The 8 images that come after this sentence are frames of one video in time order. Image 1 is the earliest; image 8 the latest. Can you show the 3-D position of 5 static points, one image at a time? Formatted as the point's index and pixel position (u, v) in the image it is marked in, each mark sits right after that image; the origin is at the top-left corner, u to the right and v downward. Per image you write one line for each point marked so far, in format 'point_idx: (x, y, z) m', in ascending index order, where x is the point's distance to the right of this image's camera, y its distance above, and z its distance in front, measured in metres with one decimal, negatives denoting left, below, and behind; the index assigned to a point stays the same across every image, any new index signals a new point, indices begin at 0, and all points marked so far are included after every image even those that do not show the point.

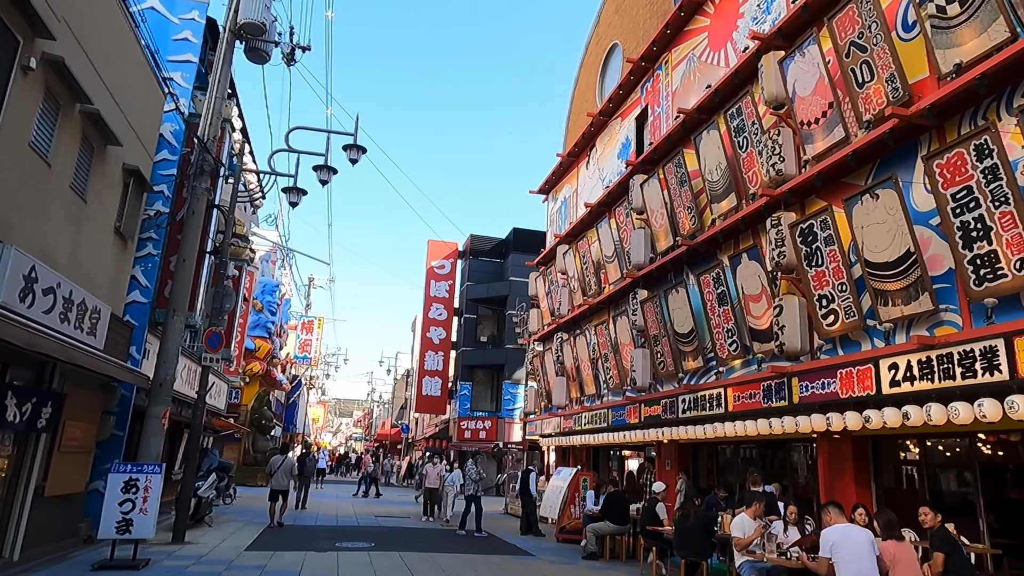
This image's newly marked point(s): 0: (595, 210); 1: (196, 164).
0: (+2.3, +2.1, +18.2) m
1: (-5.6, +2.2, +11.8) m
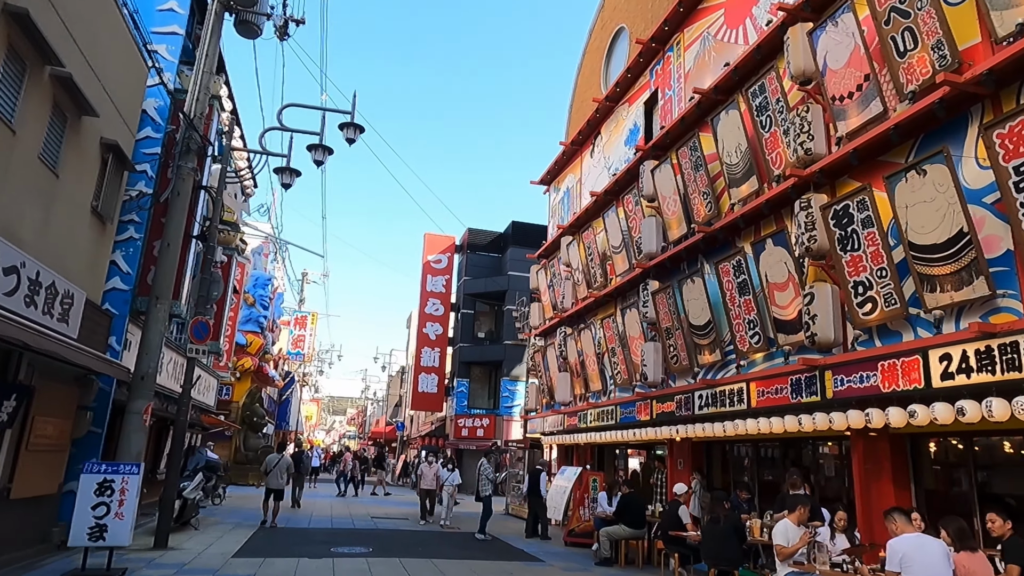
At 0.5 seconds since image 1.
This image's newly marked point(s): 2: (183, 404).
0: (+2.4, +2.4, +17.5) m
1: (-5.5, +2.4, +11.1) m
2: (-5.0, -1.8, +10.1) m
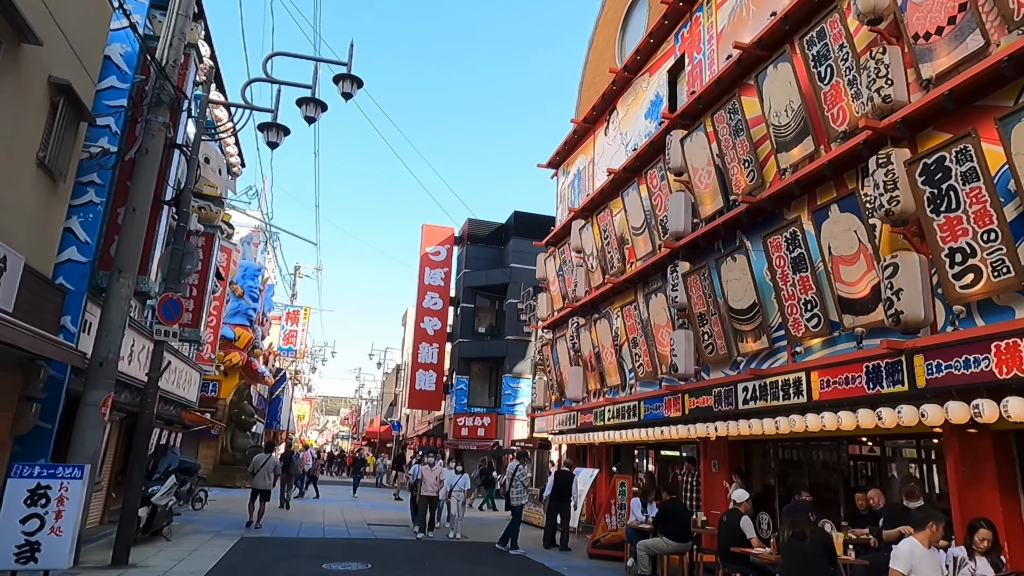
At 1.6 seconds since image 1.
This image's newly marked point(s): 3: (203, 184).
0: (+2.6, +2.7, +16.1) m
1: (-5.2, +2.8, +9.6) m
2: (-4.7, -1.4, +8.7) m
3: (-6.8, +2.3, +14.7) m
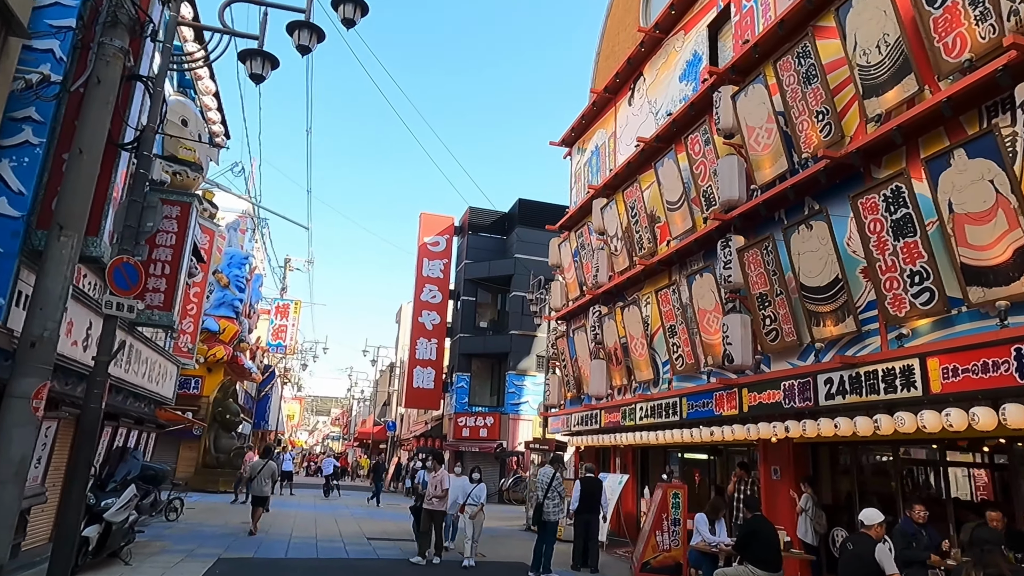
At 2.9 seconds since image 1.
0: (+3.0, +3.1, +14.3) m
1: (-4.7, +3.2, +7.7) m
2: (-4.3, -1.0, +6.8) m
3: (-6.4, +2.8, +12.8) m
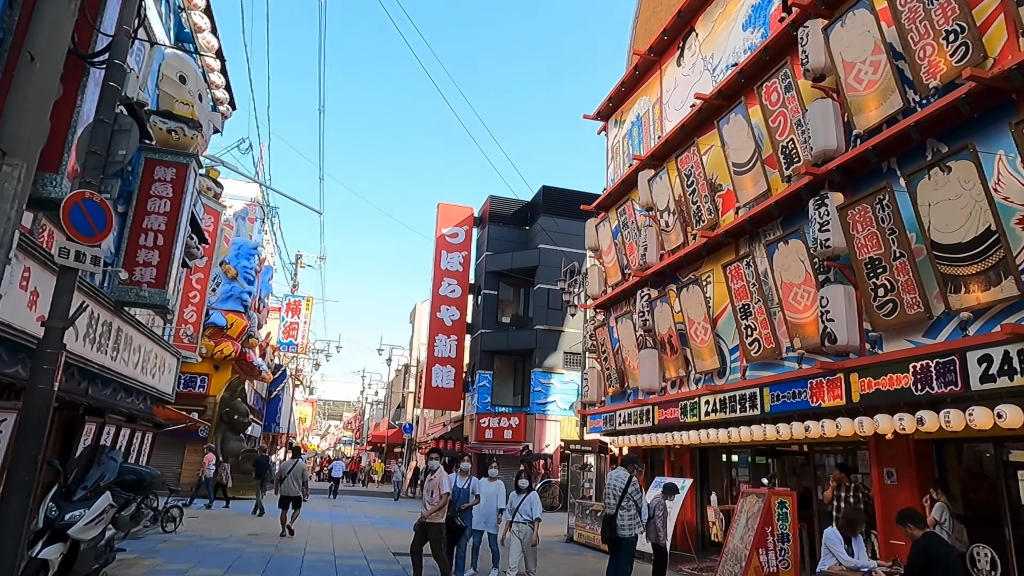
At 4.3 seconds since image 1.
0: (+3.8, +3.5, +12.6) m
1: (-4.0, +3.6, +6.1) m
2: (-3.6, -0.6, +5.1) m
3: (-5.7, +3.1, +11.2) m
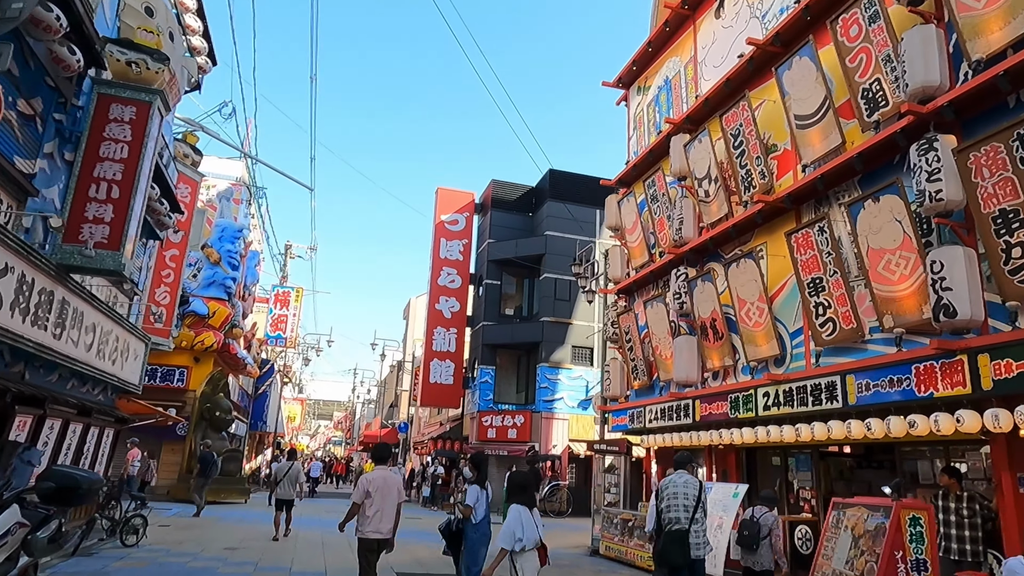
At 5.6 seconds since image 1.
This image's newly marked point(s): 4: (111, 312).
0: (+4.2, +3.9, +10.9) m
1: (-3.6, +4.1, +4.3) m
2: (-3.1, -0.1, +3.3) m
3: (-5.3, +3.6, +9.4) m
4: (-6.2, -0.4, +10.3) m
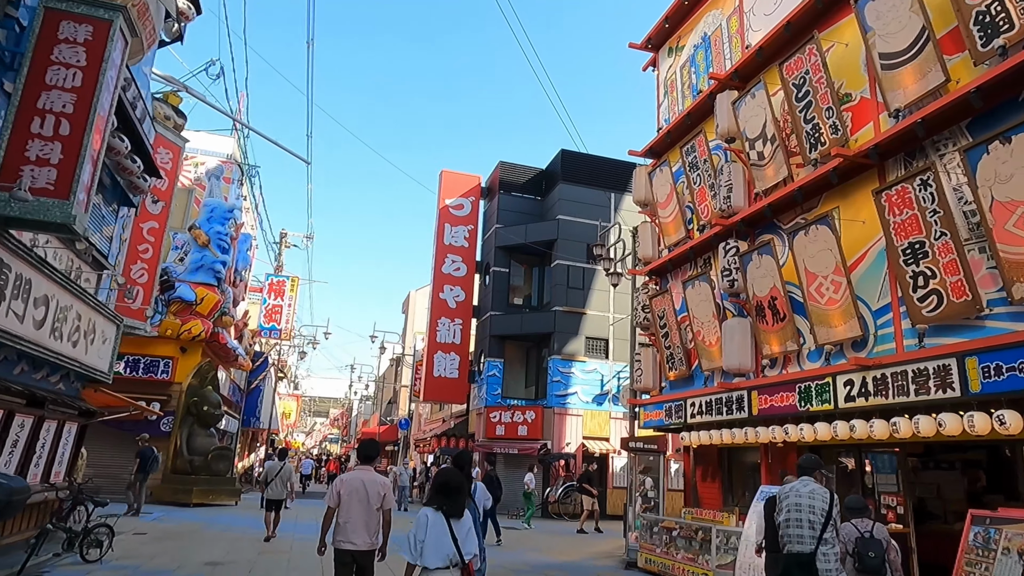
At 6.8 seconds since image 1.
0: (+4.6, +4.3, +9.3) m
1: (-3.1, +4.5, +2.7) m
2: (-2.6, +0.3, +1.8) m
3: (-4.8, +4.0, +7.8) m
4: (-5.8, +0.1, +8.7) m
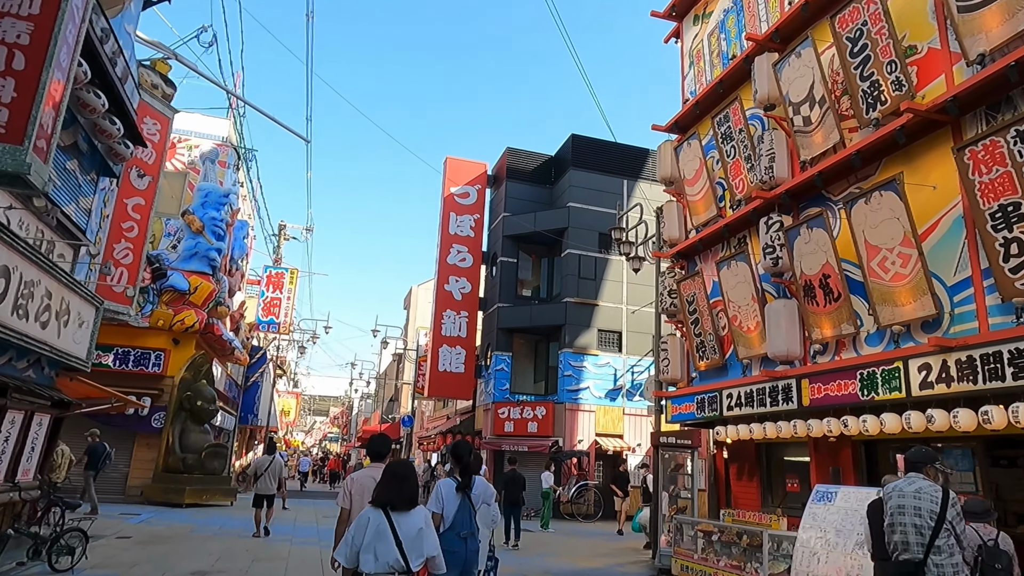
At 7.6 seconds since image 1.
0: (+4.9, +4.6, +8.3) m
1: (-2.8, +4.8, +1.7) m
2: (-2.3, +0.6, +0.8) m
3: (-4.5, +4.3, +6.8) m
4: (-5.5, +0.4, +7.7) m
